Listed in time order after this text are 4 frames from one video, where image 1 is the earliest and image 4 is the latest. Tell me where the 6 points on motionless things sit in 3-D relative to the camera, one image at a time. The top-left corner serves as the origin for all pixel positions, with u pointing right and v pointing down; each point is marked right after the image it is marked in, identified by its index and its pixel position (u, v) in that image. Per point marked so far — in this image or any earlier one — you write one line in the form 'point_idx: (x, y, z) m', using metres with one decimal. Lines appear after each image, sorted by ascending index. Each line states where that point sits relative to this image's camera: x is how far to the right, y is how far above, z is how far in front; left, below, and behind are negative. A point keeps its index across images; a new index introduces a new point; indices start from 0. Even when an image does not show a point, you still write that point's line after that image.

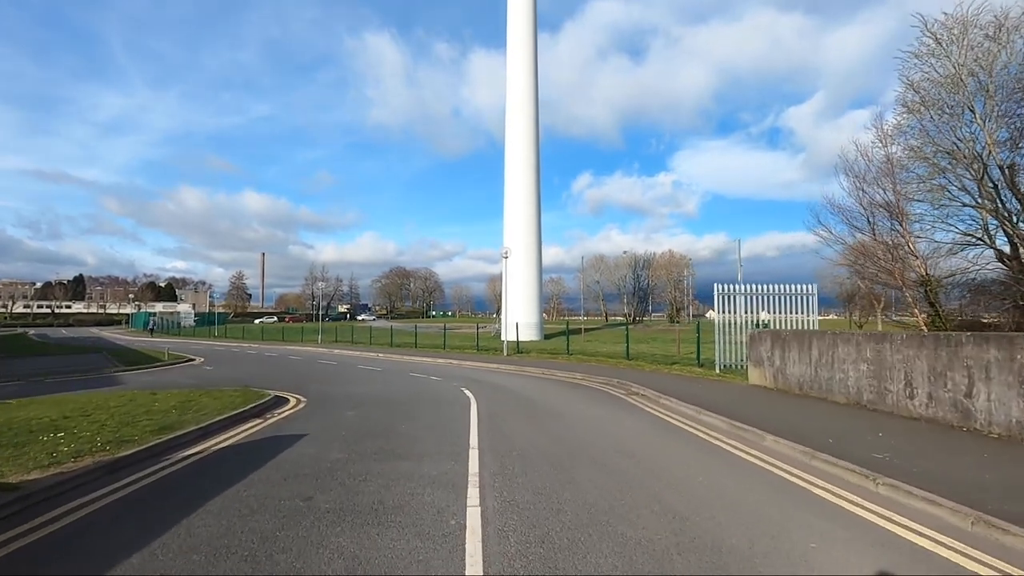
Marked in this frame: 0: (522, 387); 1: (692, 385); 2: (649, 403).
0: (+0.3, -3.3, +18.0) m
1: (+5.9, -3.1, +17.0) m
2: (+3.9, -3.2, +14.8) m
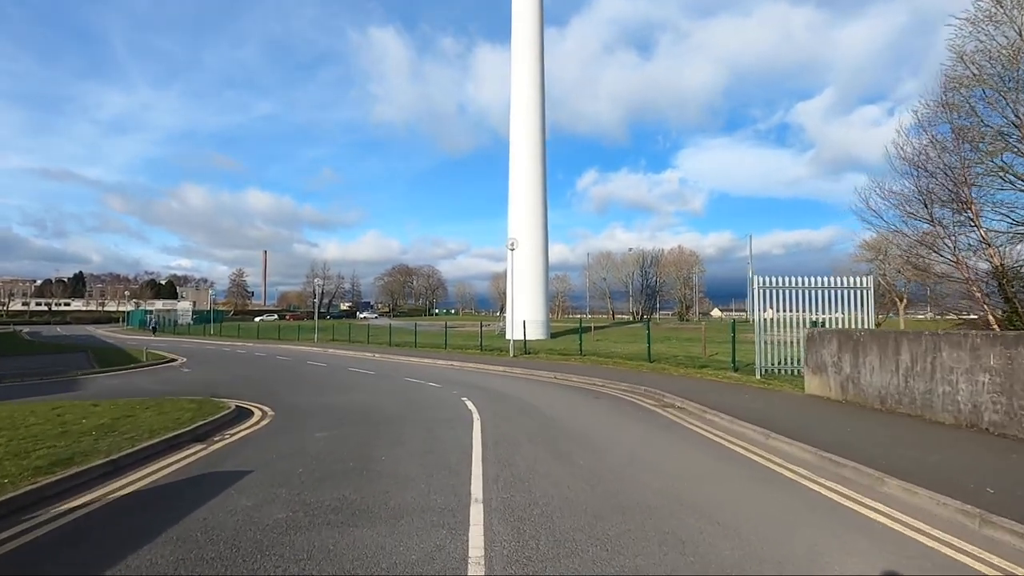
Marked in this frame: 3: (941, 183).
0: (+0.6, -3.1, +15.4) m
1: (+6.1, -2.9, +14.4) m
2: (+4.2, -3.0, +12.1) m
3: (+14.4, +3.5, +17.7) m
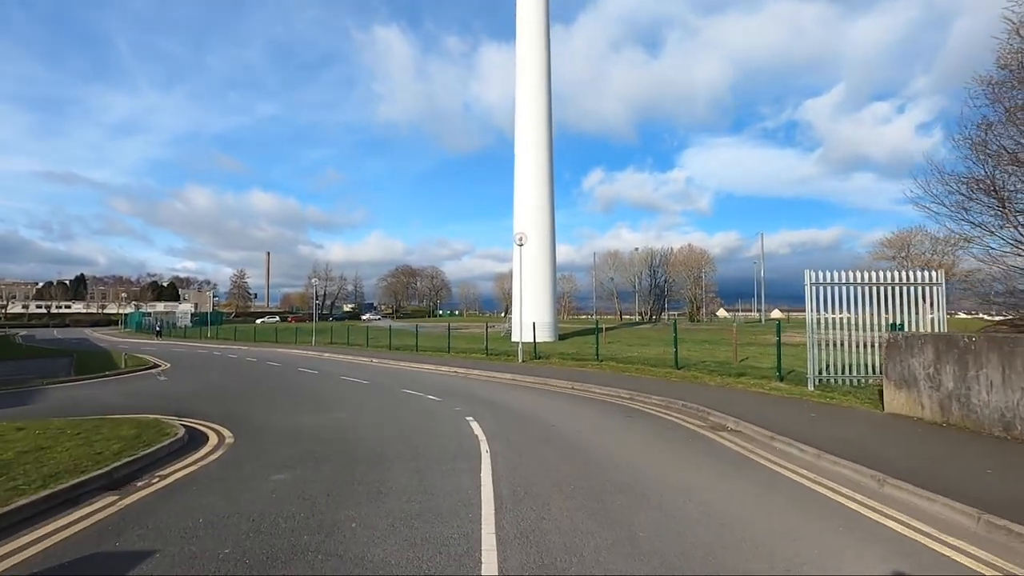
0: (+0.9, -3.0, +13.0) m
1: (+6.5, -2.8, +11.9) m
2: (+4.5, -2.9, +9.7) m
3: (+14.7, +3.7, +15.2) m
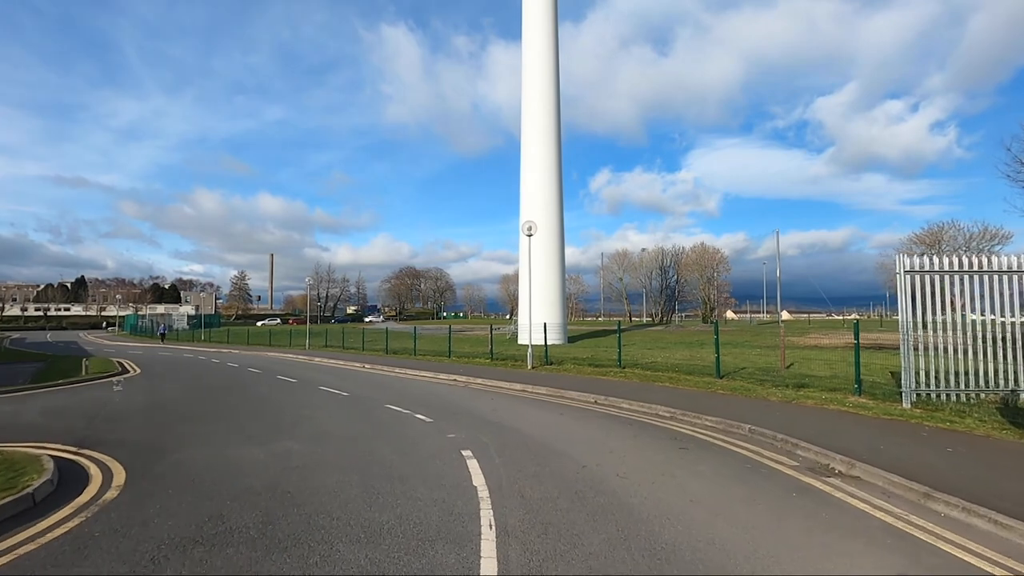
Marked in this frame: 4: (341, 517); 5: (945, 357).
0: (+1.2, -2.8, +9.8) m
1: (+6.7, -2.5, +8.7) m
2: (+4.7, -2.6, +6.4) m
3: (+15.0, +3.9, +11.9) m
4: (-1.9, -2.5, +5.8) m
5: (+9.9, -1.6, +12.0) m
